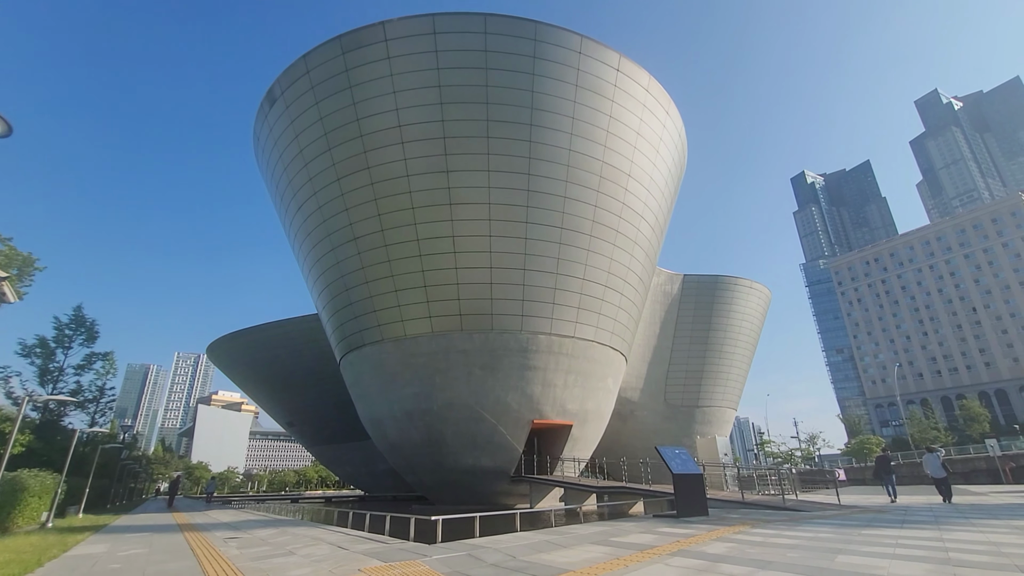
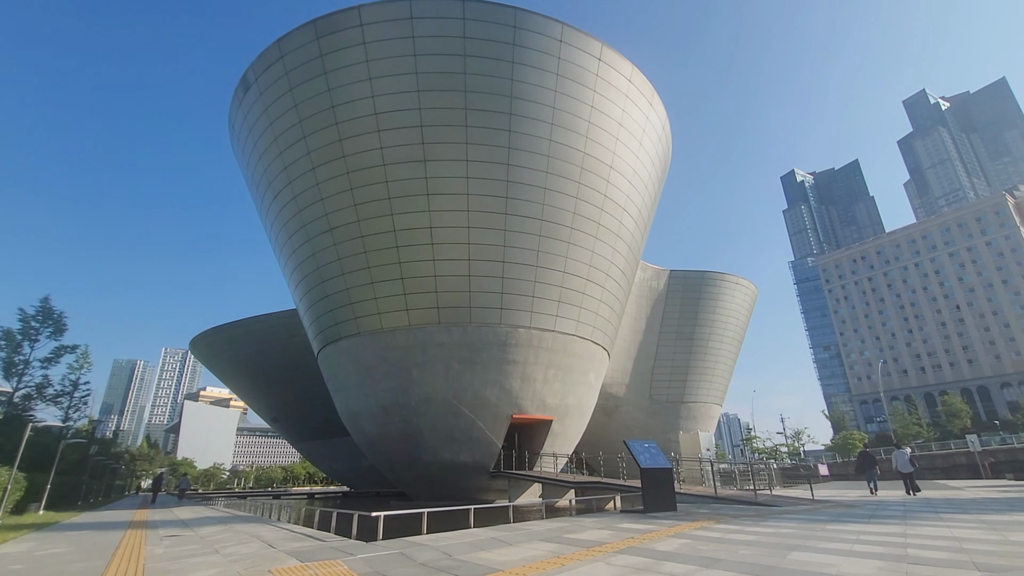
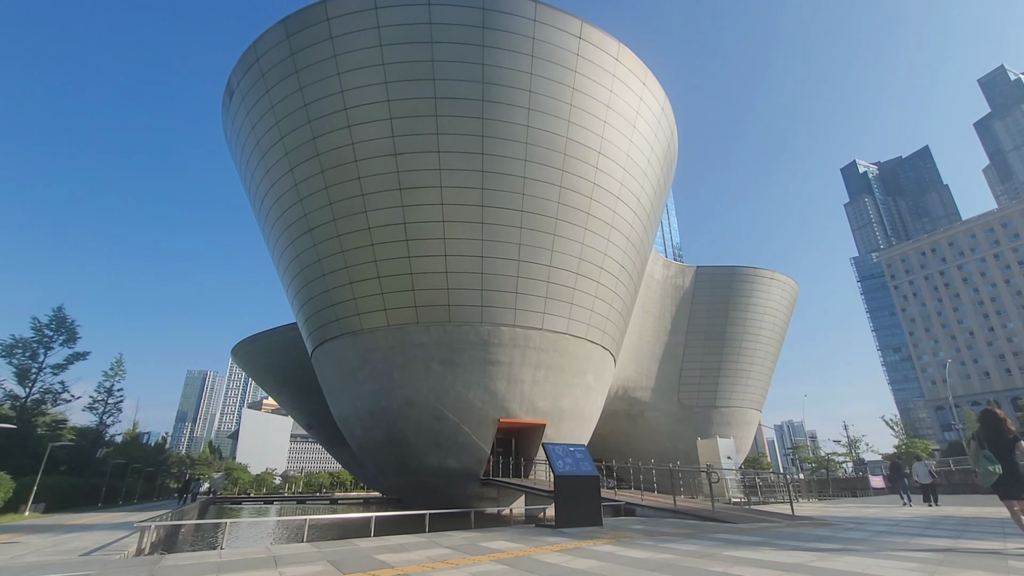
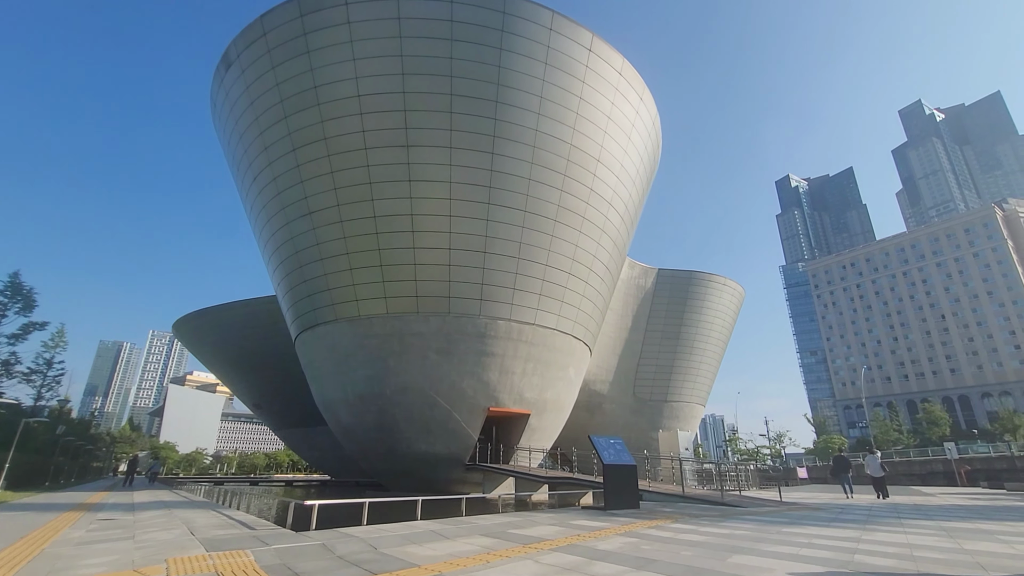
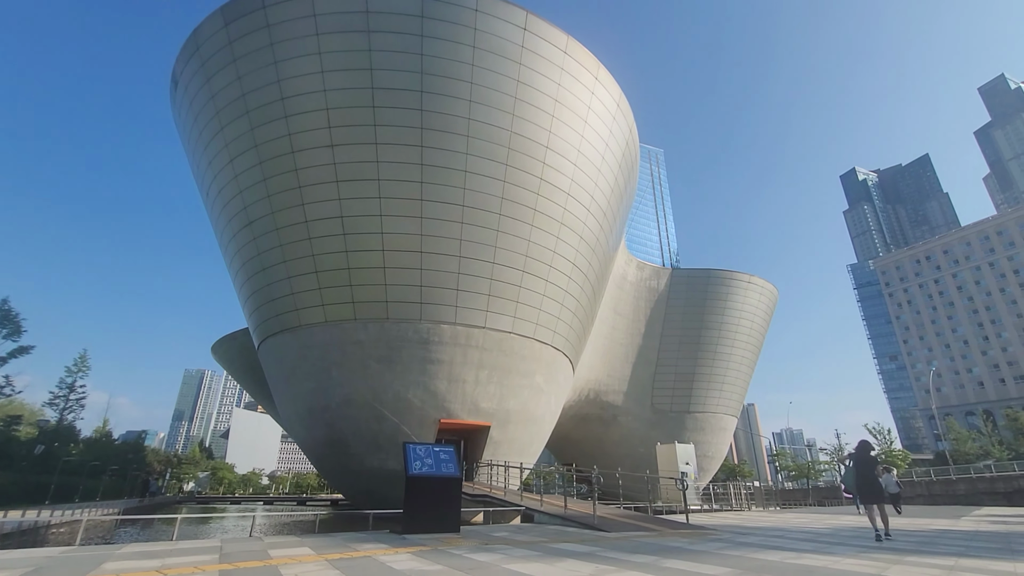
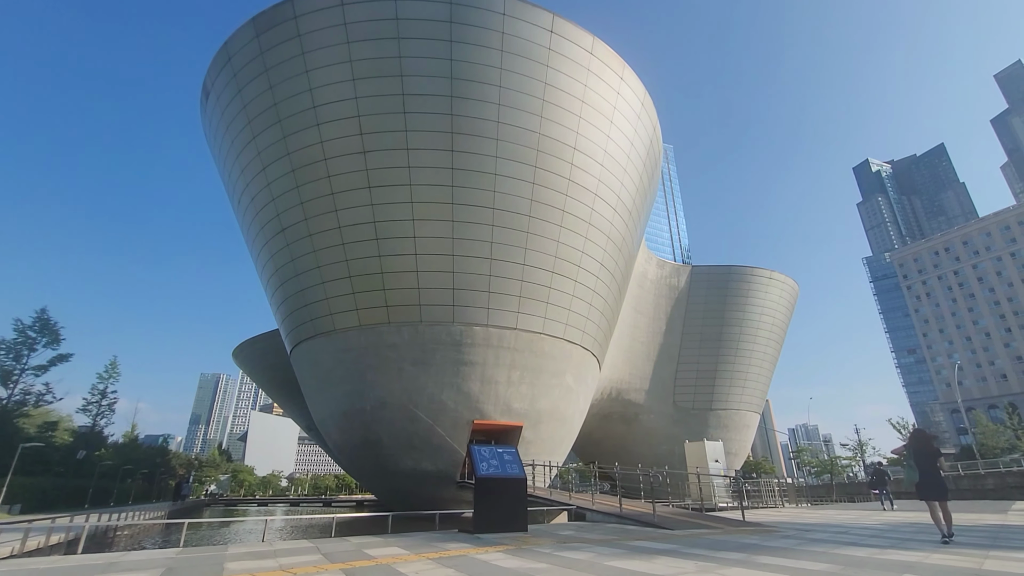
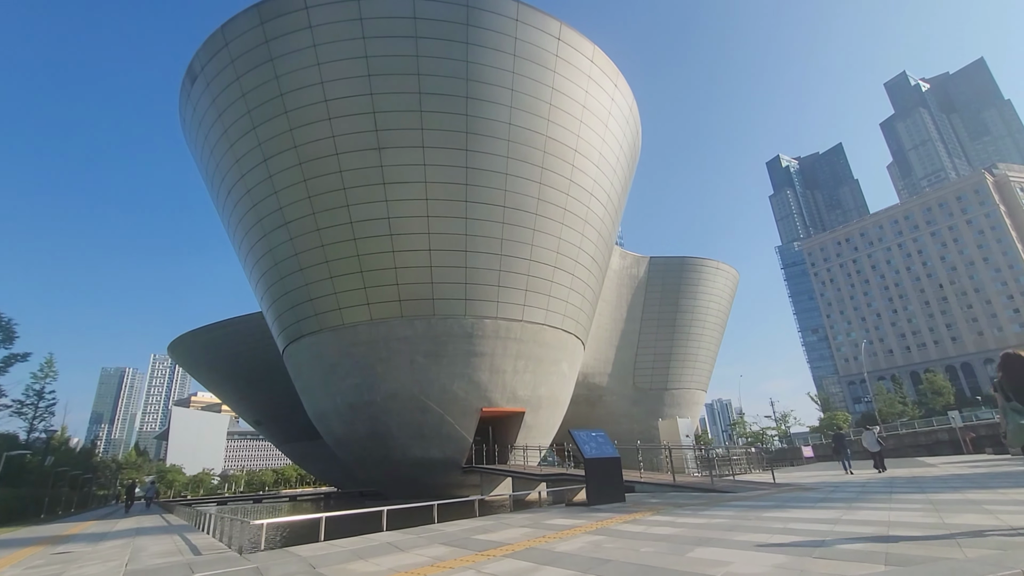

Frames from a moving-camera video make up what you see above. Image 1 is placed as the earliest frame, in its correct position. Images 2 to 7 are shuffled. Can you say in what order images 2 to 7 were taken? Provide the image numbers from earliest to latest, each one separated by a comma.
2, 4, 7, 3, 6, 5
